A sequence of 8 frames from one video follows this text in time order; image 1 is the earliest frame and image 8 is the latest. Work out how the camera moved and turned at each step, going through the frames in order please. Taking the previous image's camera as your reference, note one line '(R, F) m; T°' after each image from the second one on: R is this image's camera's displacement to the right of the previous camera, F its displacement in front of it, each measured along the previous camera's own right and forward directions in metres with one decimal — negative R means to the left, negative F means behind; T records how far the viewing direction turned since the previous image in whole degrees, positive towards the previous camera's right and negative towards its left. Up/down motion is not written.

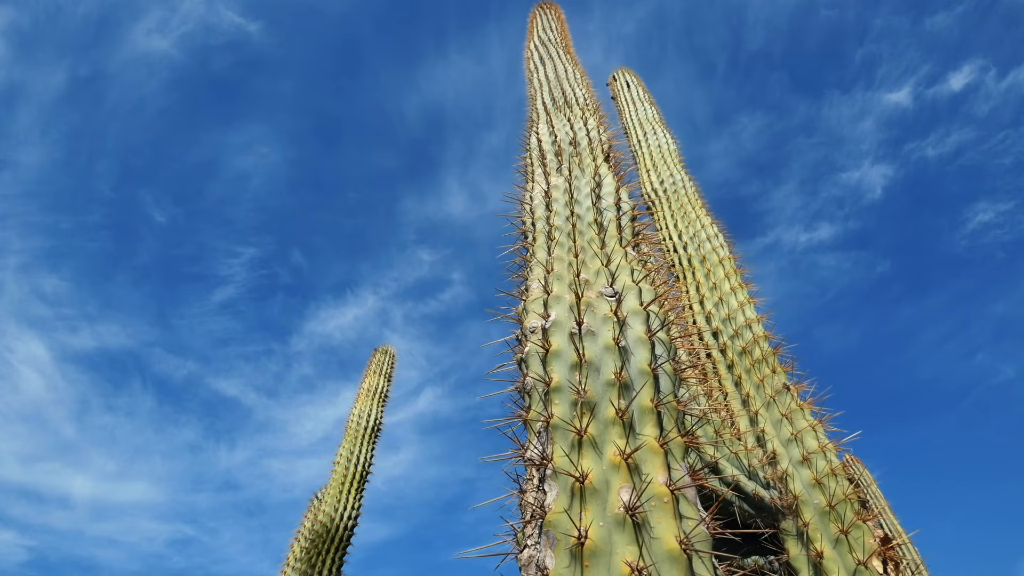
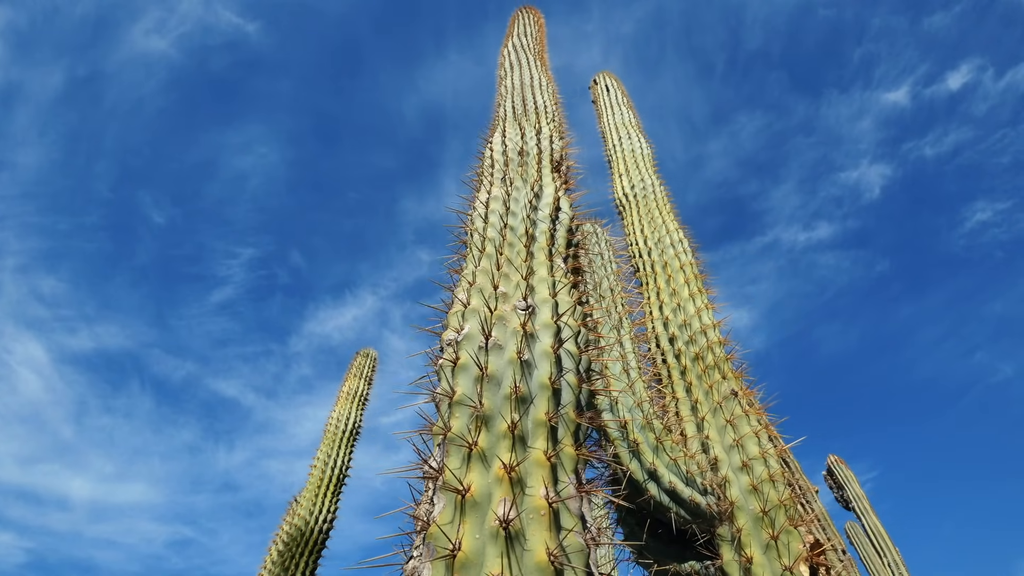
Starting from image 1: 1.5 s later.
(+0.3, -0.1) m; 0°
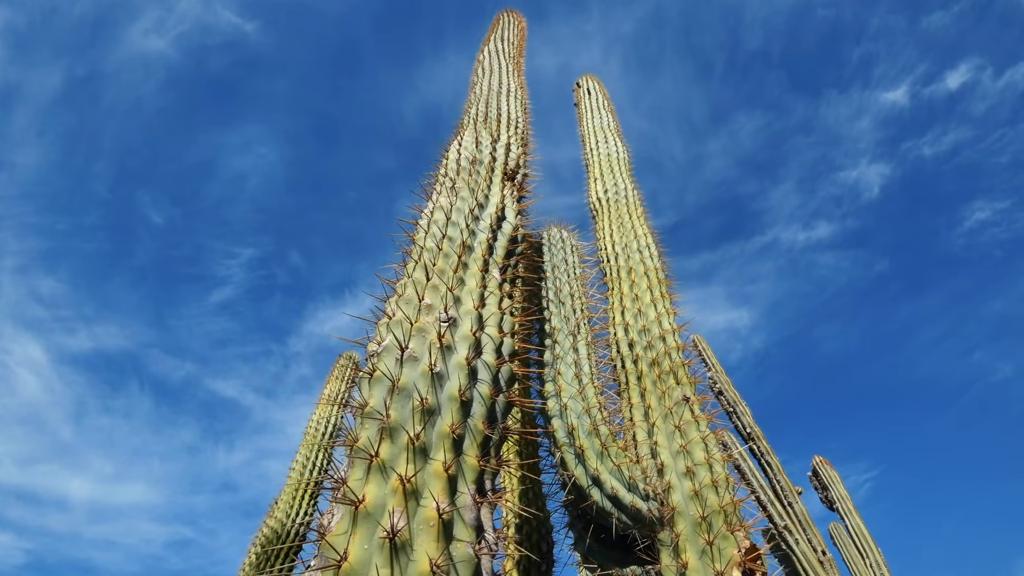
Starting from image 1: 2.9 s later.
(+0.3, -0.1) m; 0°
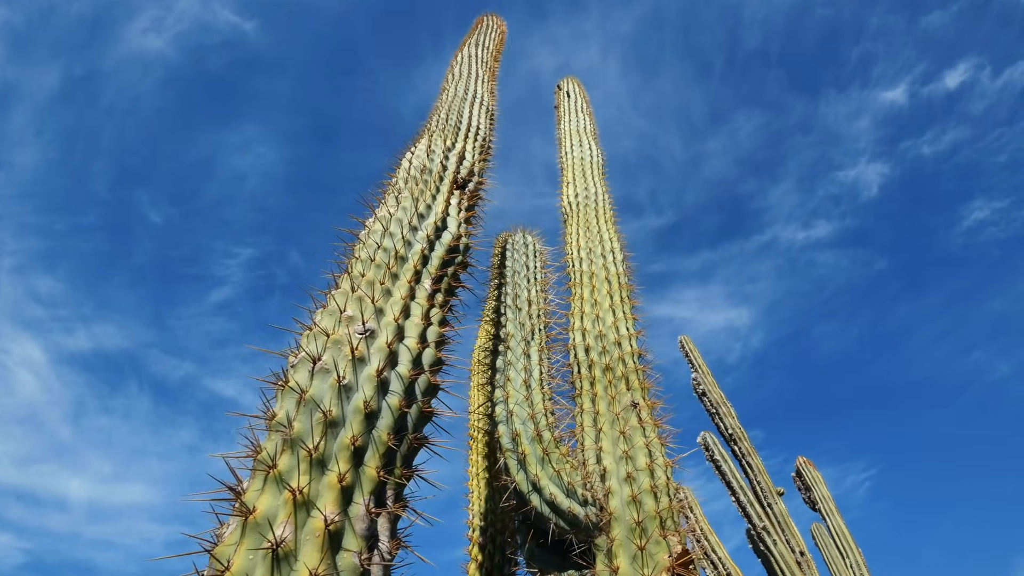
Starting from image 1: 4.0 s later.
(+0.3, -0.1) m; 0°
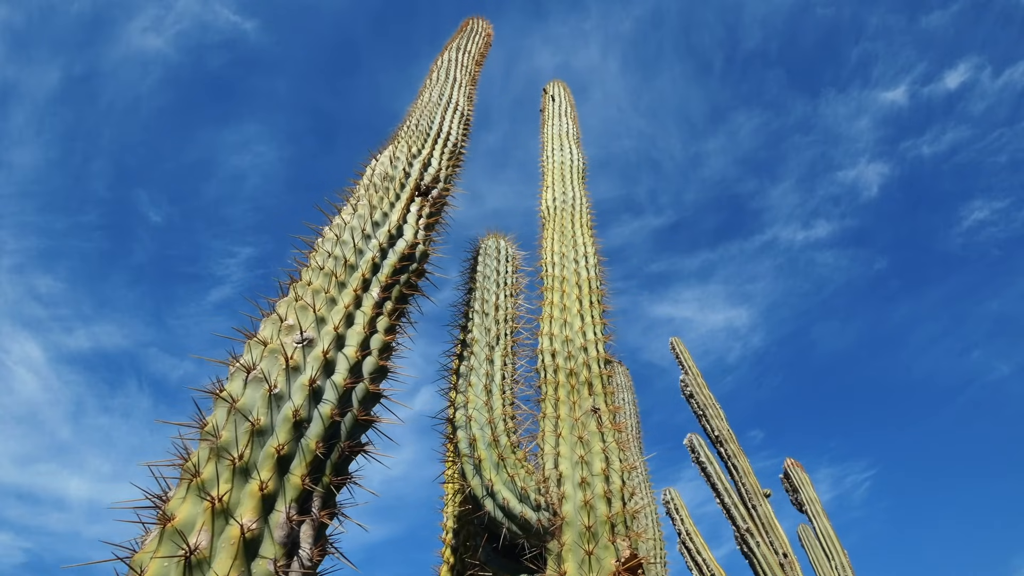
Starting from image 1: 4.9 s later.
(+0.3, 0.0) m; 0°
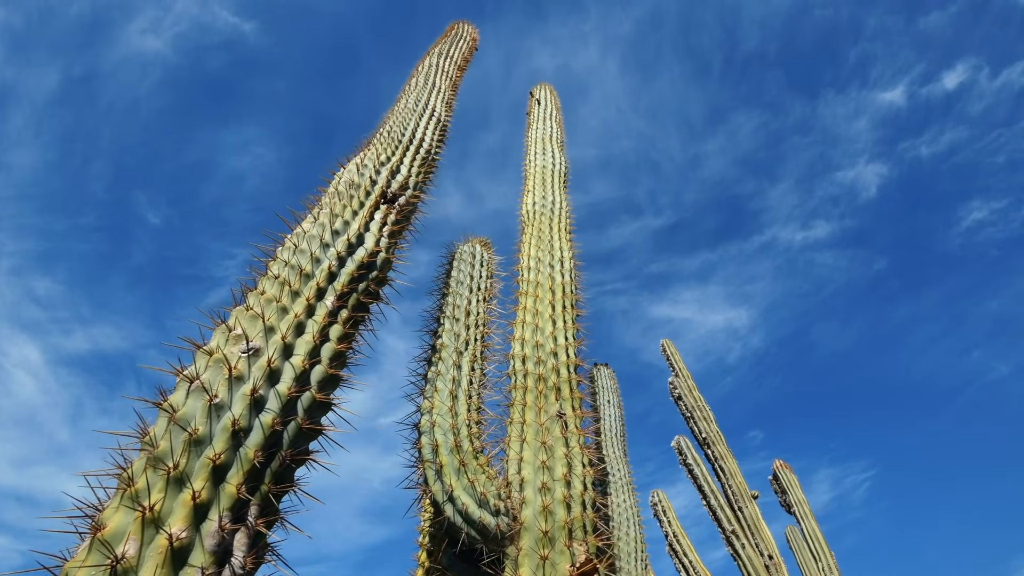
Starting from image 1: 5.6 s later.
(+0.2, 0.0) m; 0°
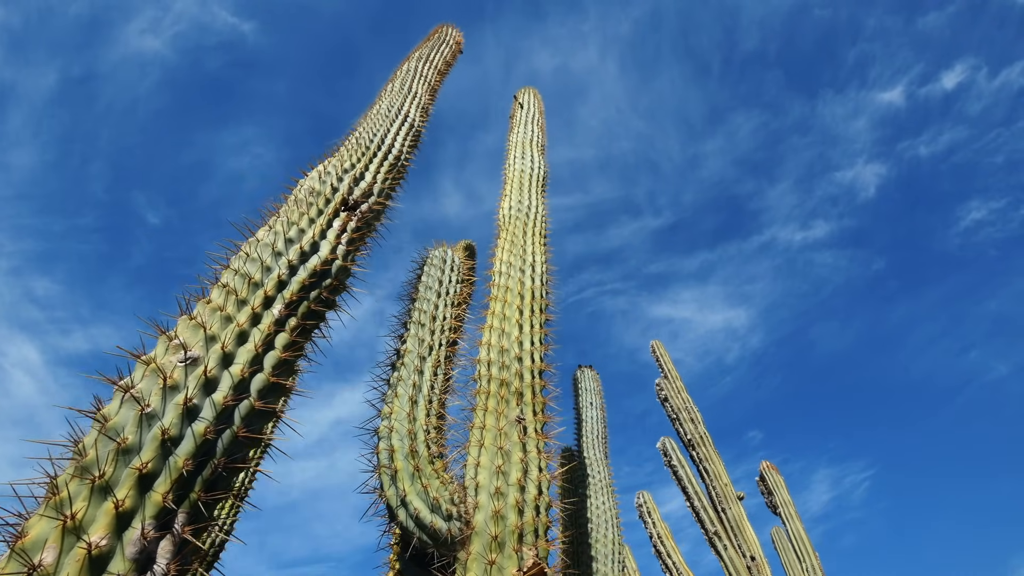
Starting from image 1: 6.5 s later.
(+0.3, -0.1) m; 0°
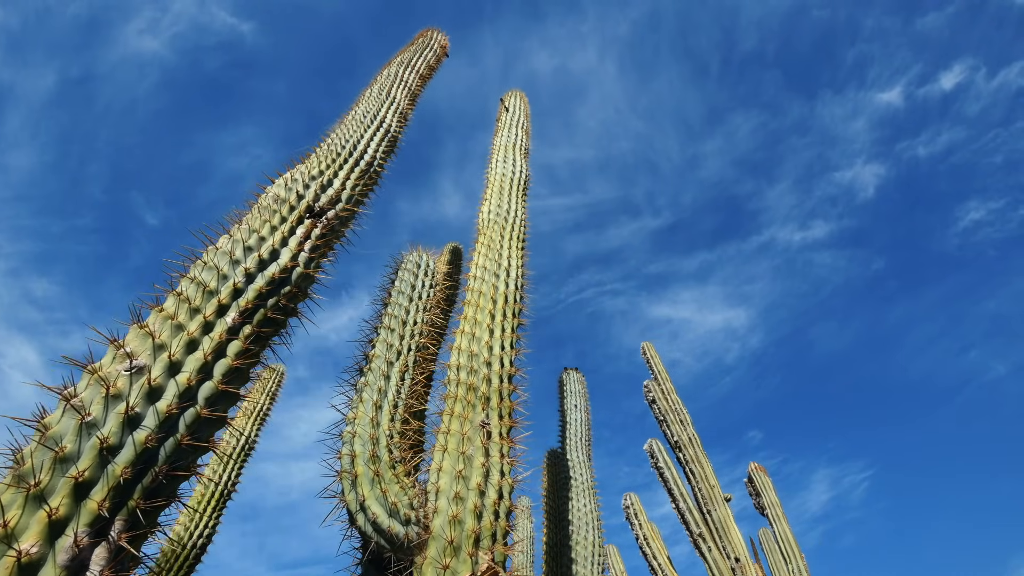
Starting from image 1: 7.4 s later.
(+0.3, 0.0) m; 0°
